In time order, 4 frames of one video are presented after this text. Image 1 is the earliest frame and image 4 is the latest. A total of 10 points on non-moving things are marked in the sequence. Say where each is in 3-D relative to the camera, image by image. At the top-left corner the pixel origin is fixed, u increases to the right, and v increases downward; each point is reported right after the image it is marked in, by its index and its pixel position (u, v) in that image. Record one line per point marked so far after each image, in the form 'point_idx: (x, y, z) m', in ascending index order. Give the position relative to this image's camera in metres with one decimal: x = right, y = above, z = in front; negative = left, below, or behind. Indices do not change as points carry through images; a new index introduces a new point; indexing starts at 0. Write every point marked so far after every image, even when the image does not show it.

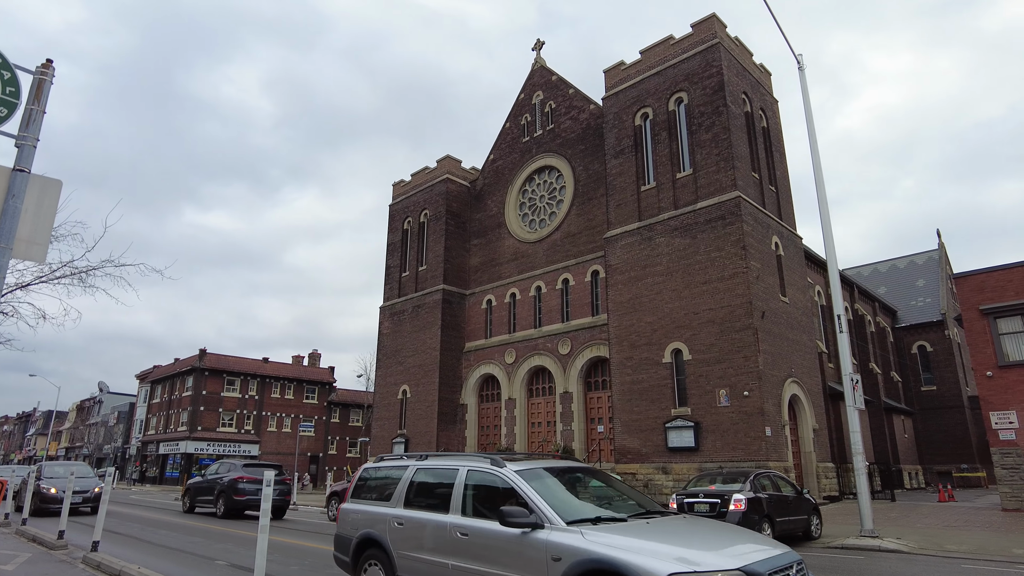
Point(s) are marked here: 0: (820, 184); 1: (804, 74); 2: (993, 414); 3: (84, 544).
0: (+7.2, +2.4, +15.2) m
1: (+7.2, +5.3, +16.0) m
2: (+14.0, -3.7, +18.8) m
3: (-8.3, -5.0, +12.5) m
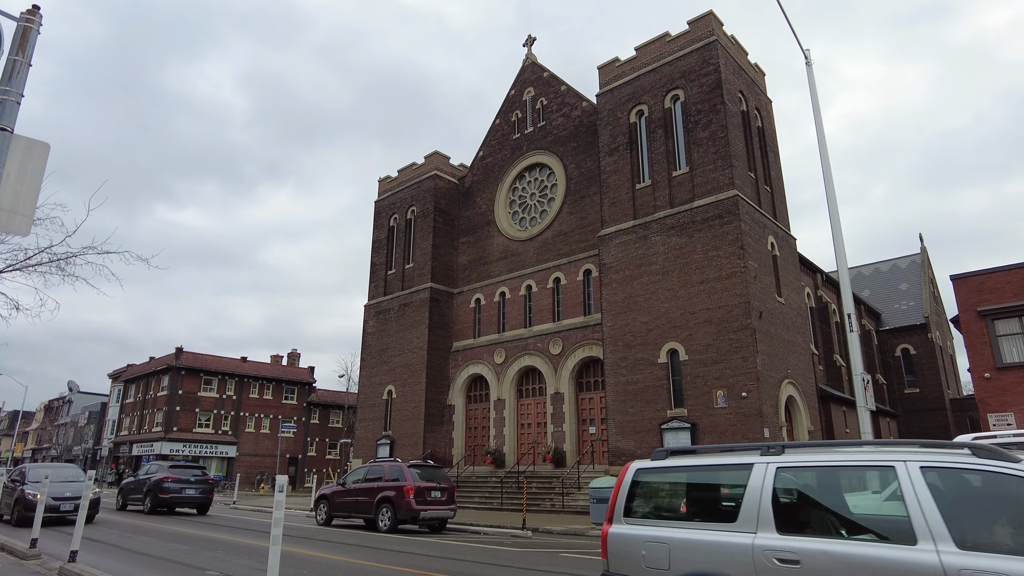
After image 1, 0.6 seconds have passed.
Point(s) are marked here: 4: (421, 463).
0: (+7.3, +2.5, +14.9) m
1: (+7.3, +5.3, +15.8) m
2: (+13.9, -3.7, +18.8) m
3: (-8.1, -4.8, +11.7) m
4: (-2.4, -4.7, +17.2) m
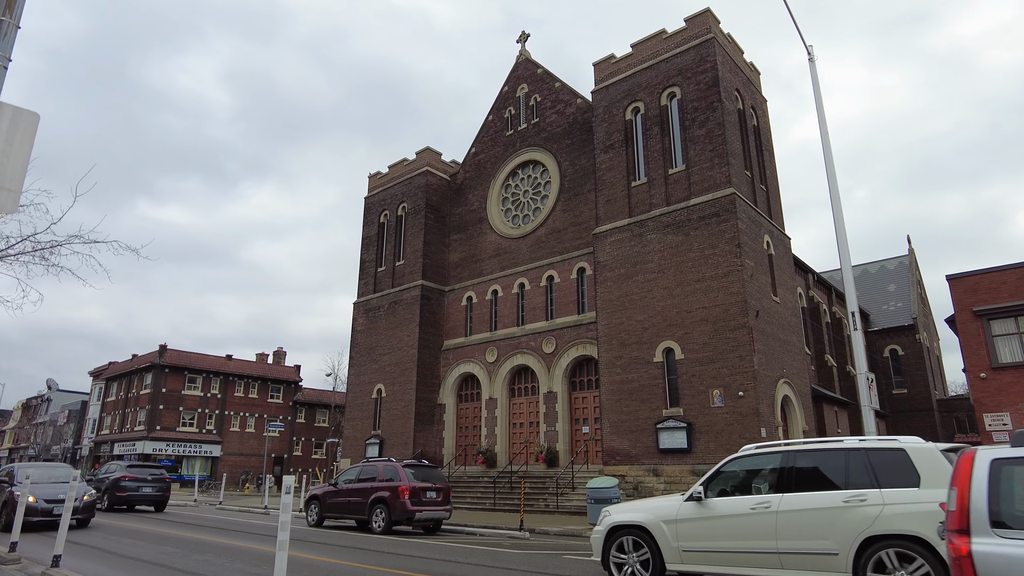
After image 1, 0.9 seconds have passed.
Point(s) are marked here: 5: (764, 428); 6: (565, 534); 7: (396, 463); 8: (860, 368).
0: (+7.3, +2.5, +14.7) m
1: (+7.3, +5.4, +15.6) m
2: (+13.8, -3.7, +18.8) m
3: (-8.1, -4.6, +11.2) m
4: (-2.5, -4.5, +16.9) m
5: (+7.7, -4.3, +19.9) m
6: (+1.3, -6.2, +16.3) m
7: (-3.0, -4.5, +16.7) m
8: (+7.3, -1.7, +13.5) m
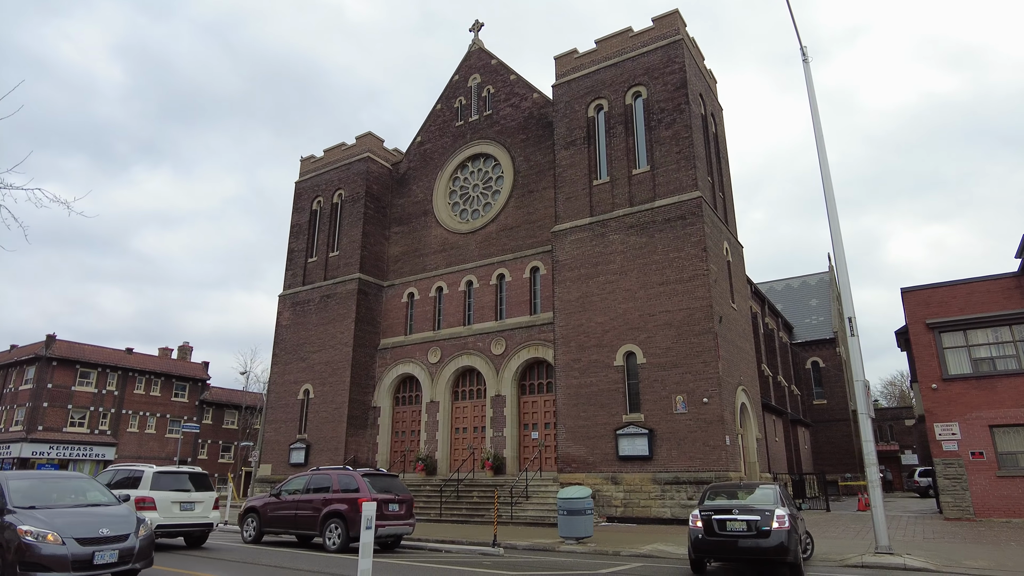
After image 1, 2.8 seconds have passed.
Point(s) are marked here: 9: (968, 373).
0: (+7.1, +2.4, +14.5) m
1: (+7.1, +5.3, +15.4) m
2: (+12.7, -4.1, +19.3) m
3: (-8.0, -4.1, +8.7) m
4: (-3.2, -4.2, +15.1) m
5: (+6.5, -4.4, +19.5) m
6: (+0.6, -6.1, +15.1) m
7: (-3.7, -4.2, +14.9) m
8: (+7.0, -1.8, +13.2) m
9: (+13.6, -2.5, +19.3) m
